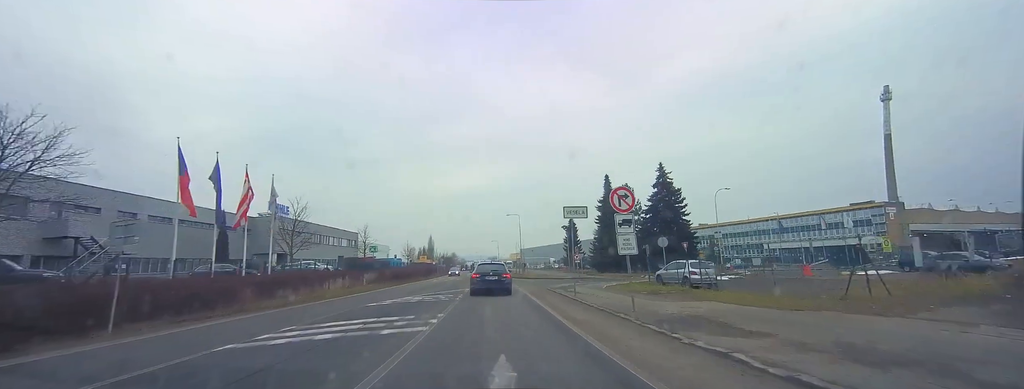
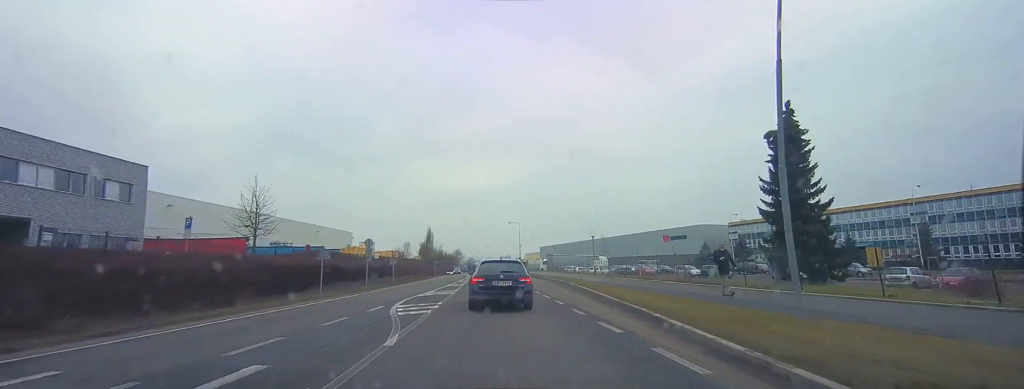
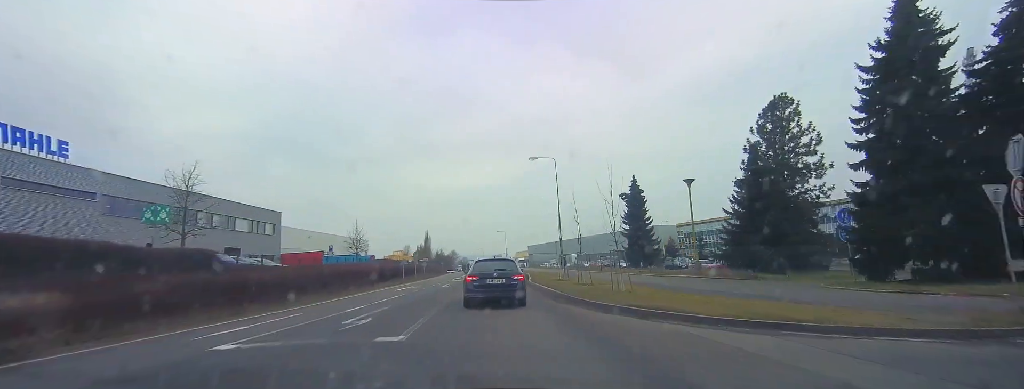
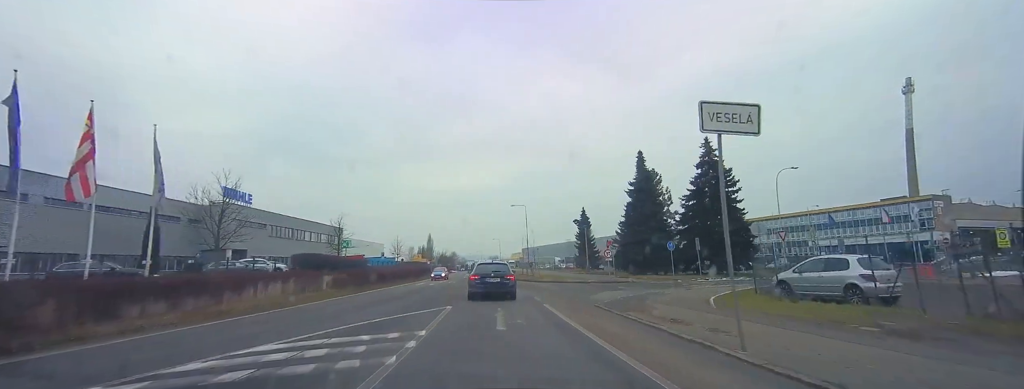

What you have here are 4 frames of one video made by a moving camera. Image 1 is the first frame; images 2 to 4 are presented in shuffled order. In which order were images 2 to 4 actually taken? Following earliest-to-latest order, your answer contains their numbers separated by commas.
4, 3, 2
